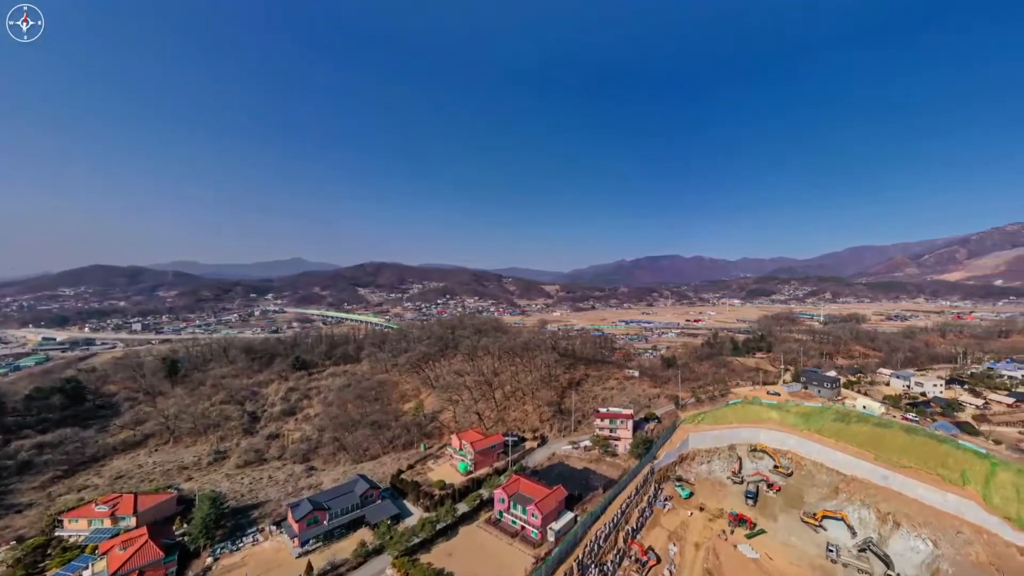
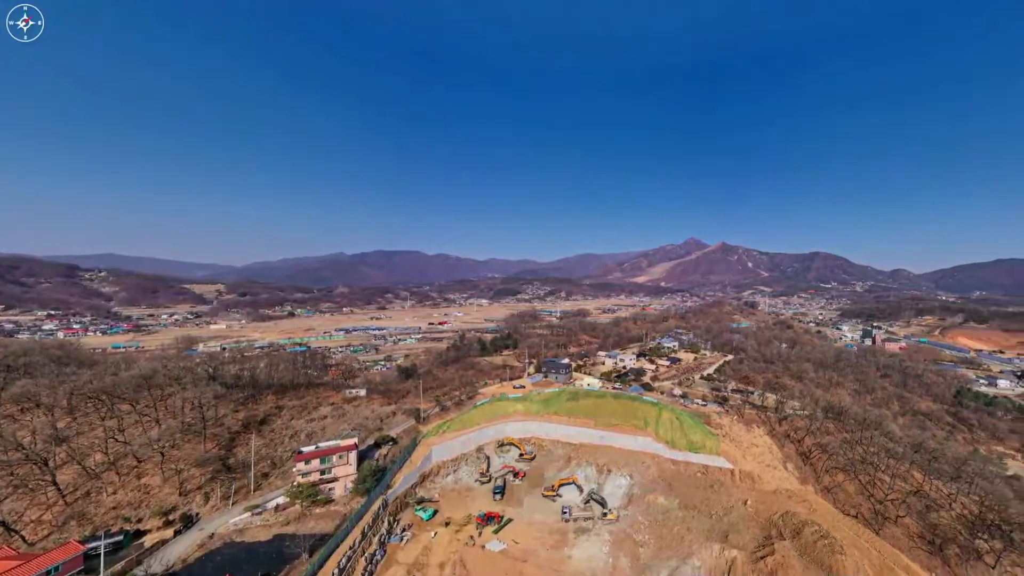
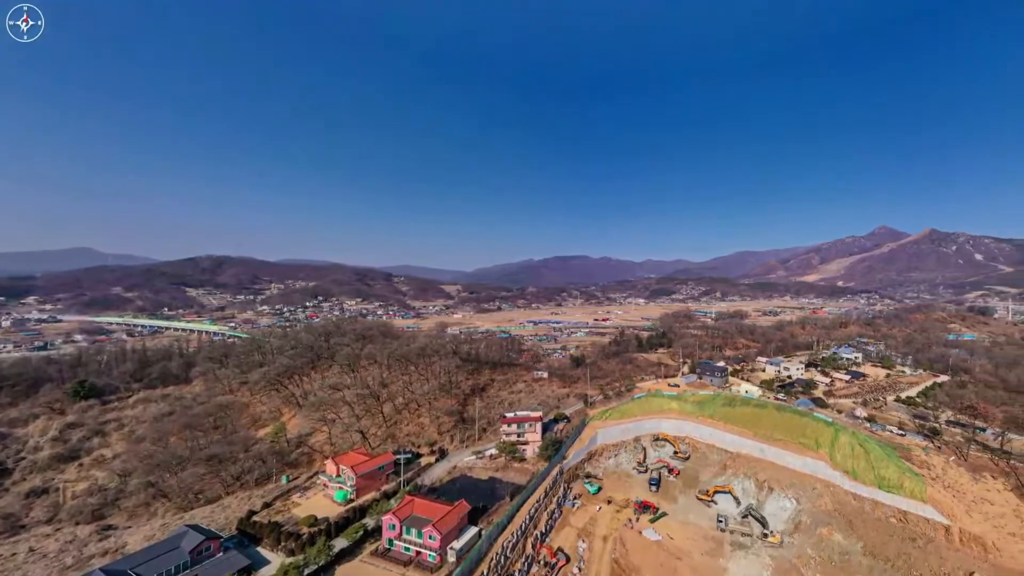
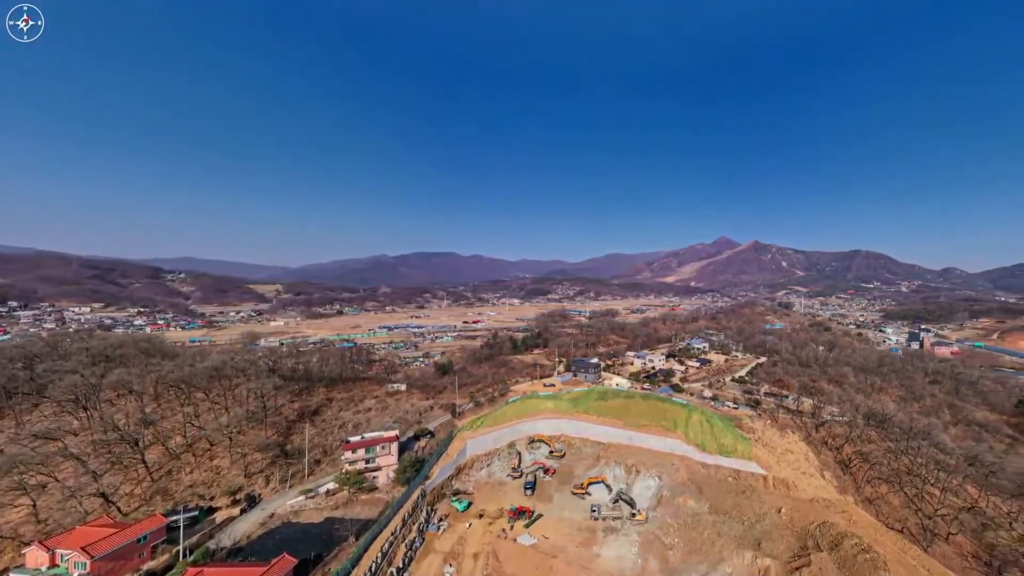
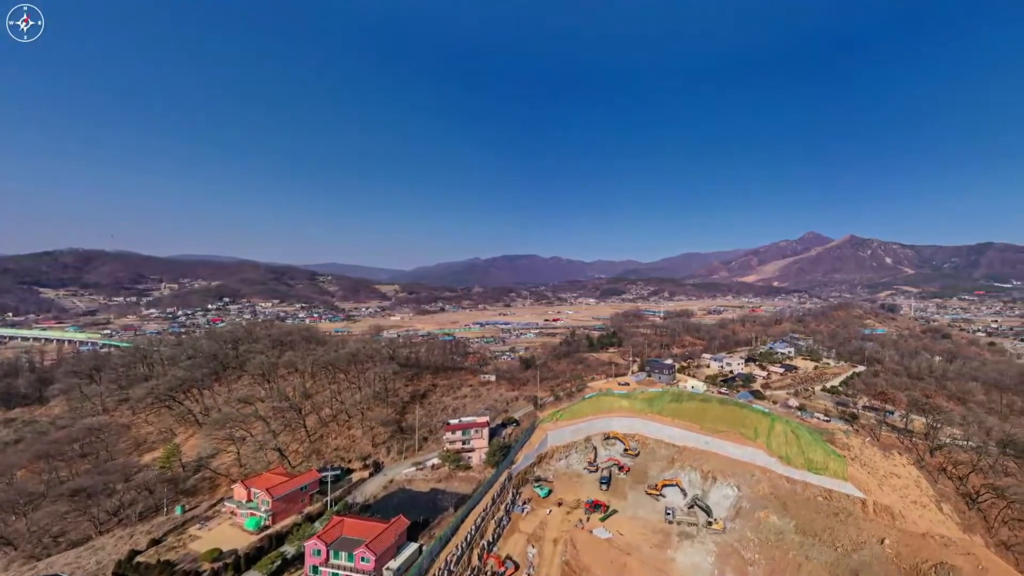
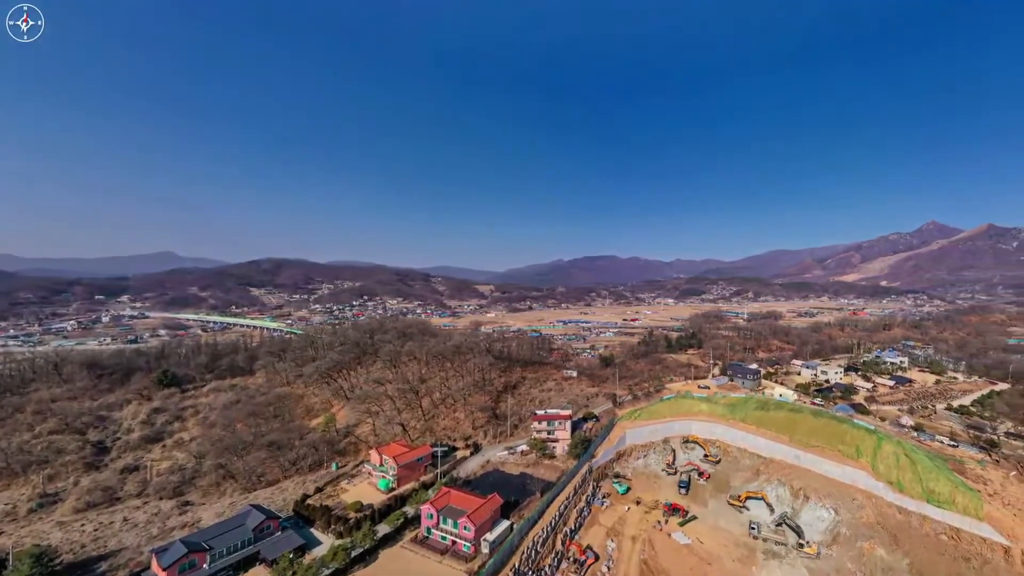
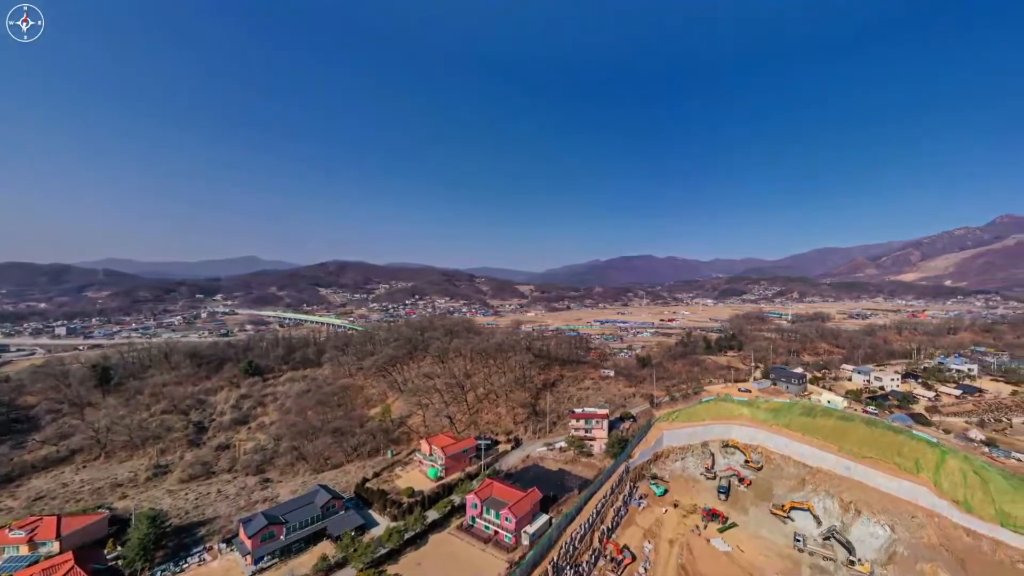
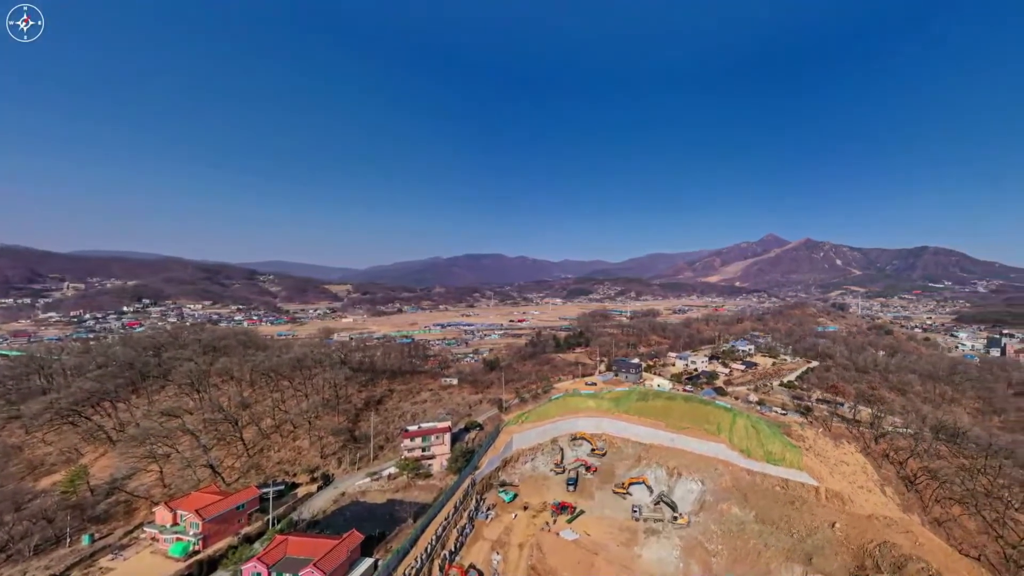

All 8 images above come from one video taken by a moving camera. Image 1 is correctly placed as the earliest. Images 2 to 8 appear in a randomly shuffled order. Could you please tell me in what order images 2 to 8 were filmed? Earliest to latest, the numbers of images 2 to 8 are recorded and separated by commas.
7, 6, 3, 5, 8, 4, 2
